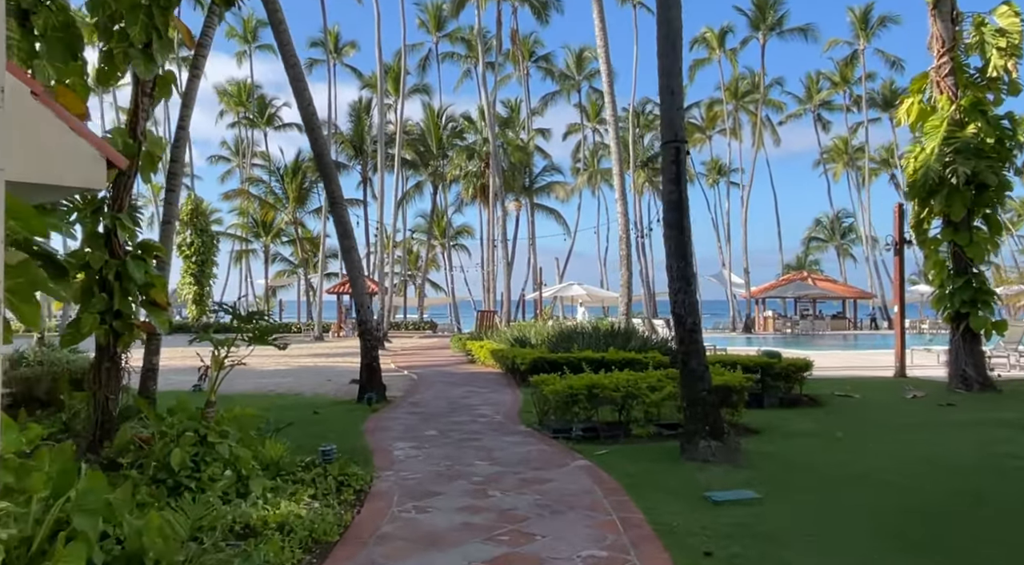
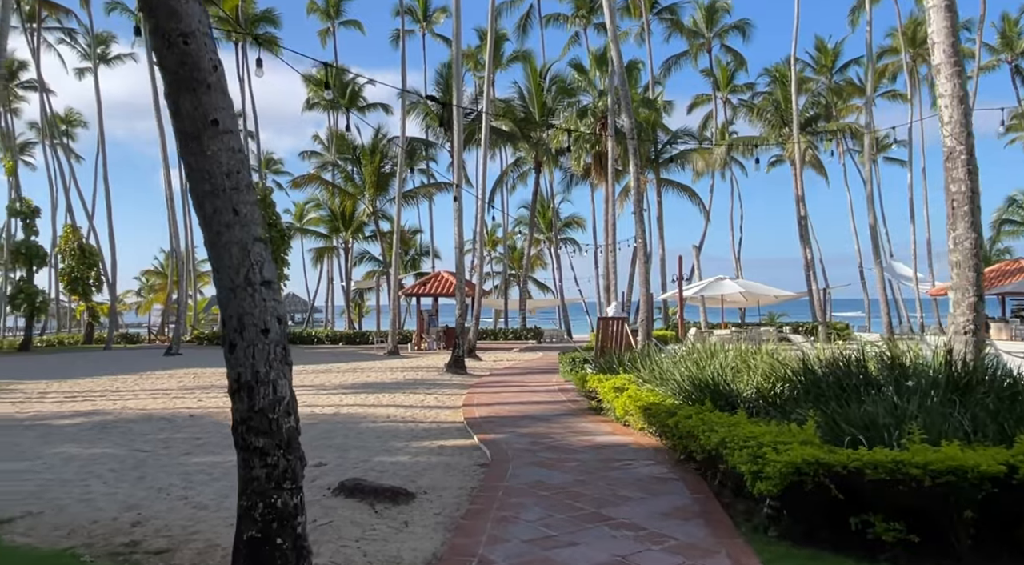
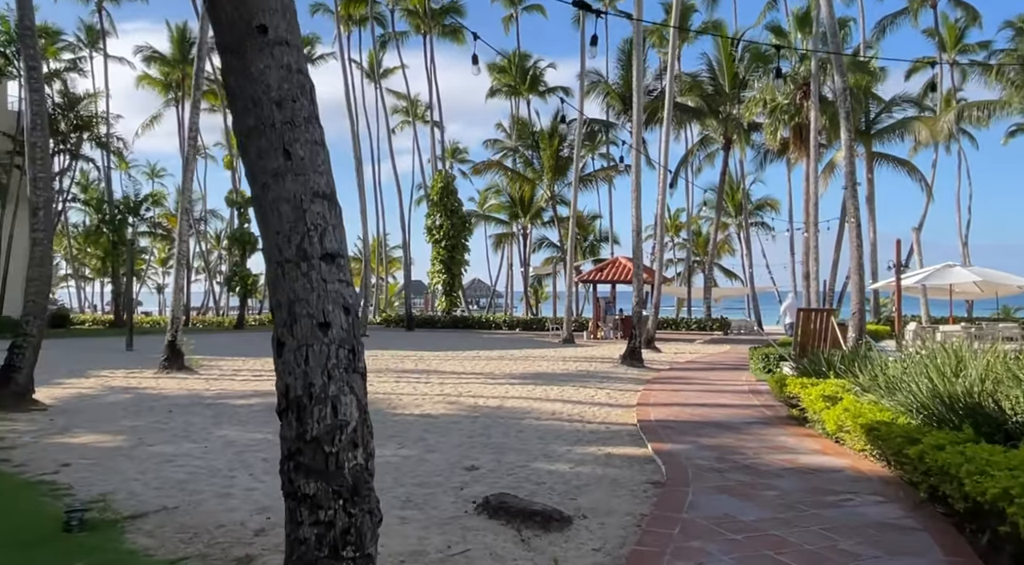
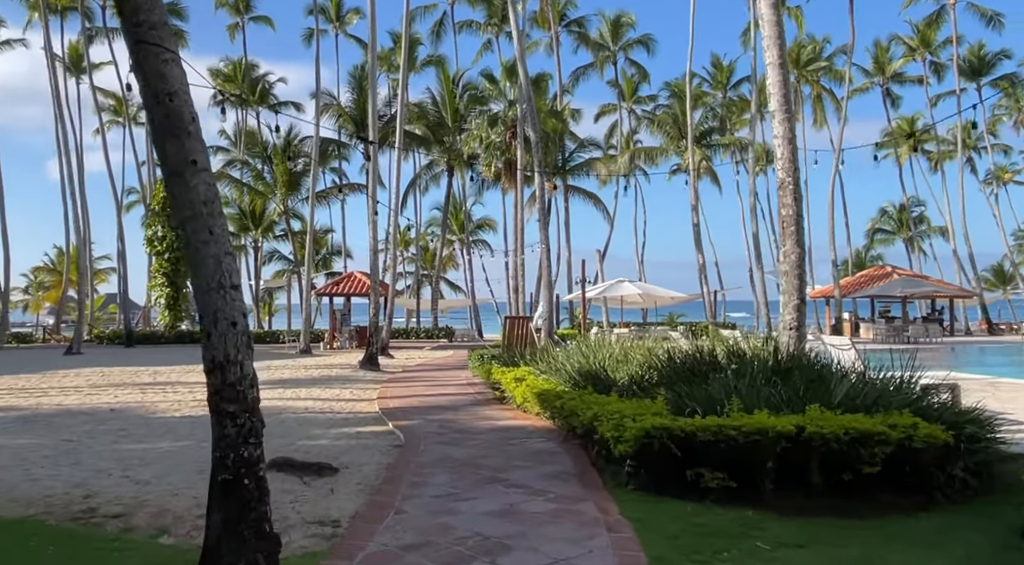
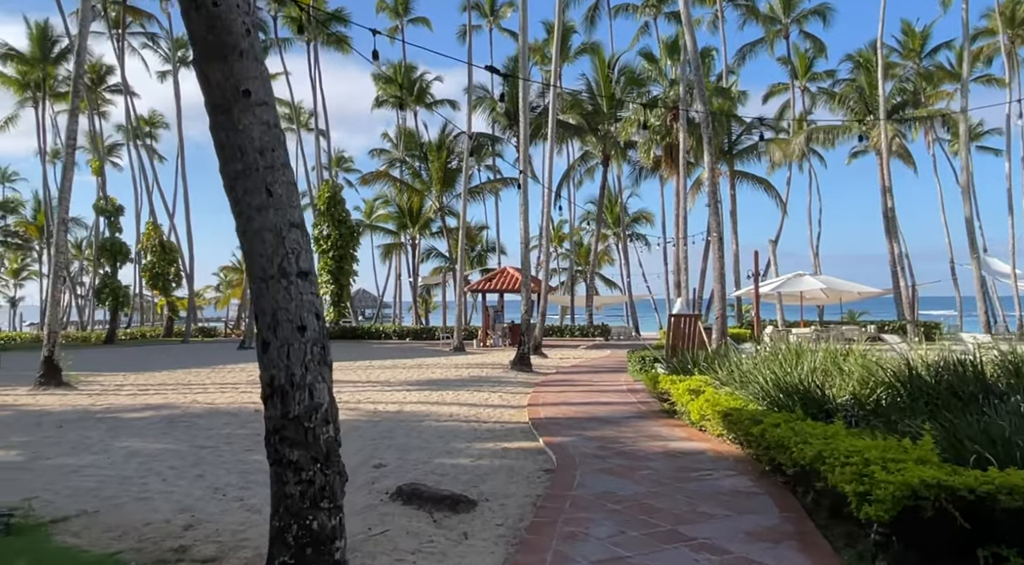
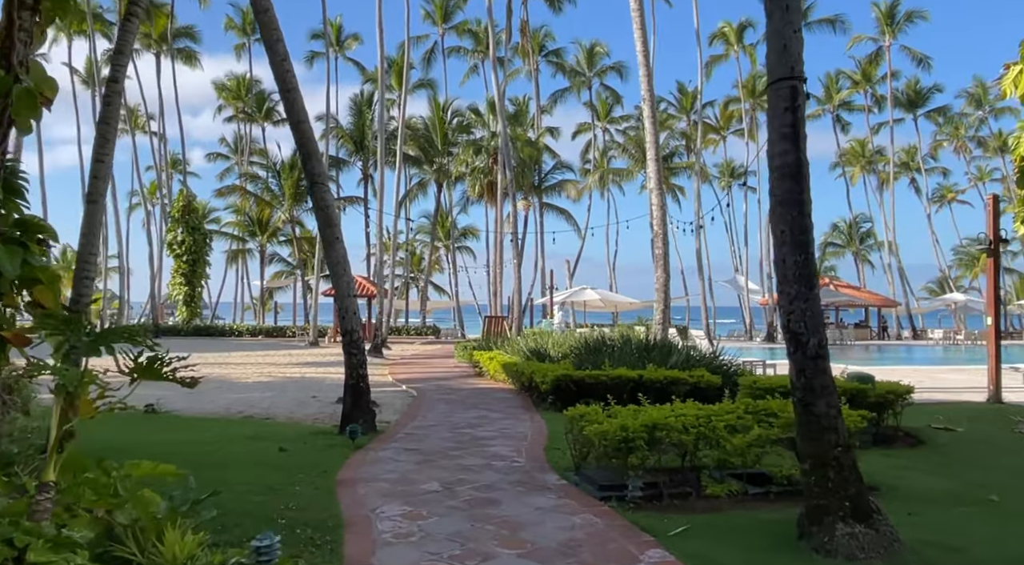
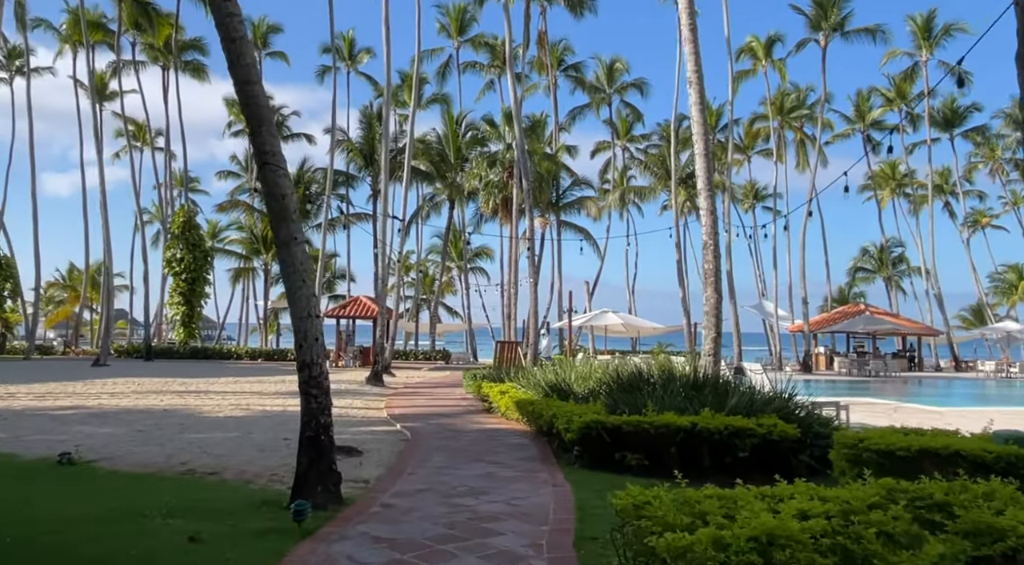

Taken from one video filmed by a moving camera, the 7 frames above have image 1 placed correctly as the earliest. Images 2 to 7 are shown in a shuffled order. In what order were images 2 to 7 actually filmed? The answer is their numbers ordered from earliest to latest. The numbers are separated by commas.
6, 7, 4, 2, 5, 3
